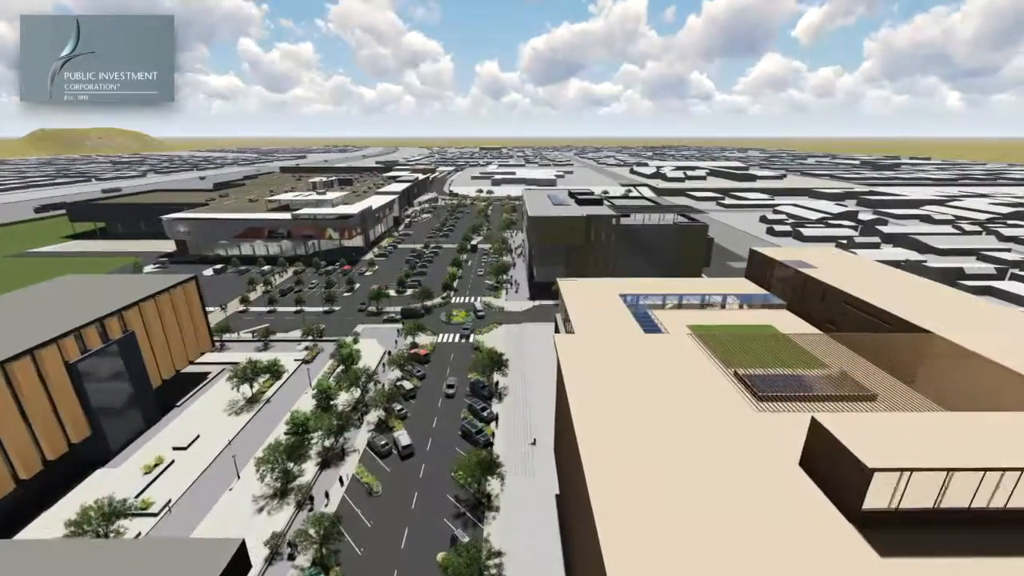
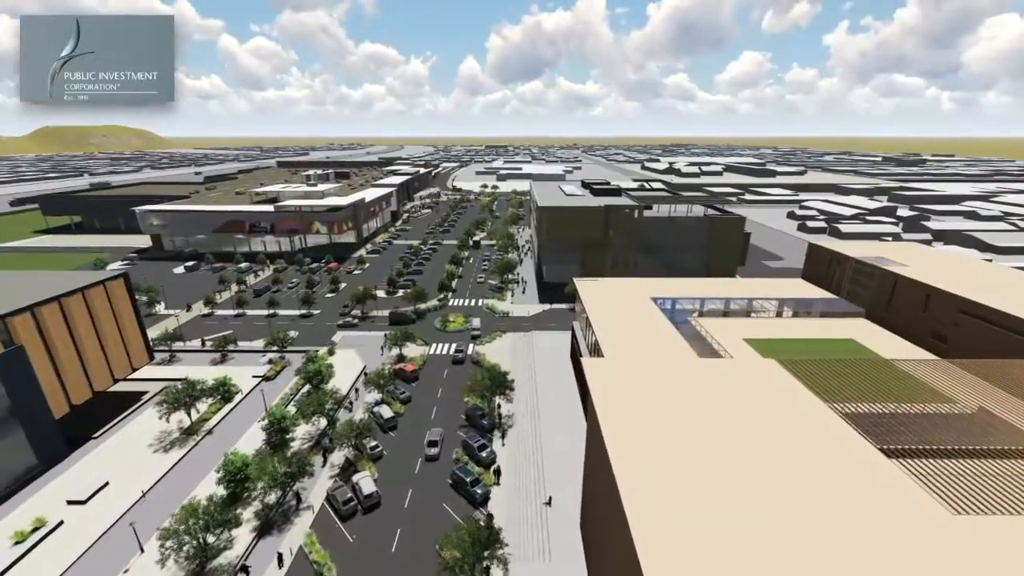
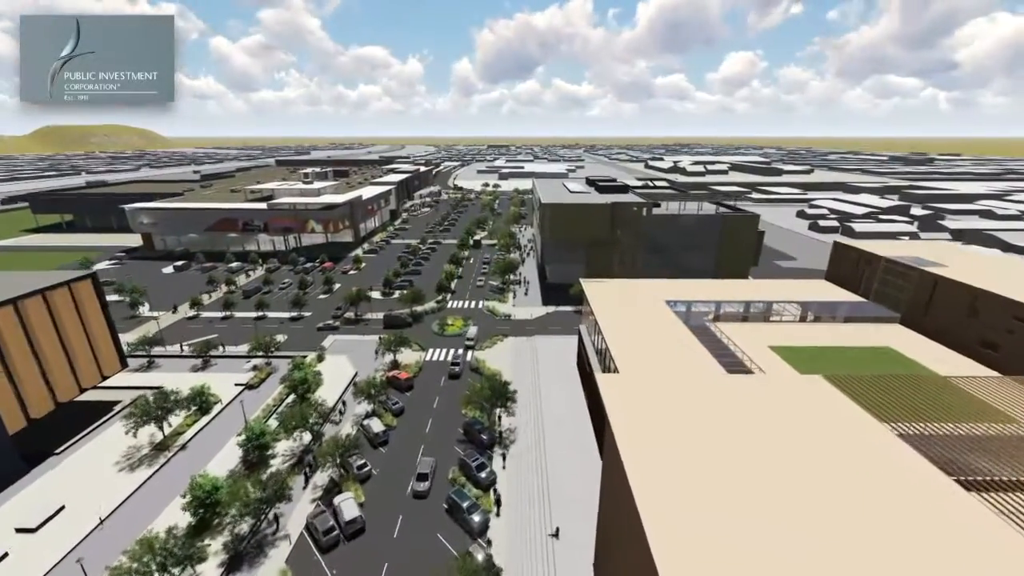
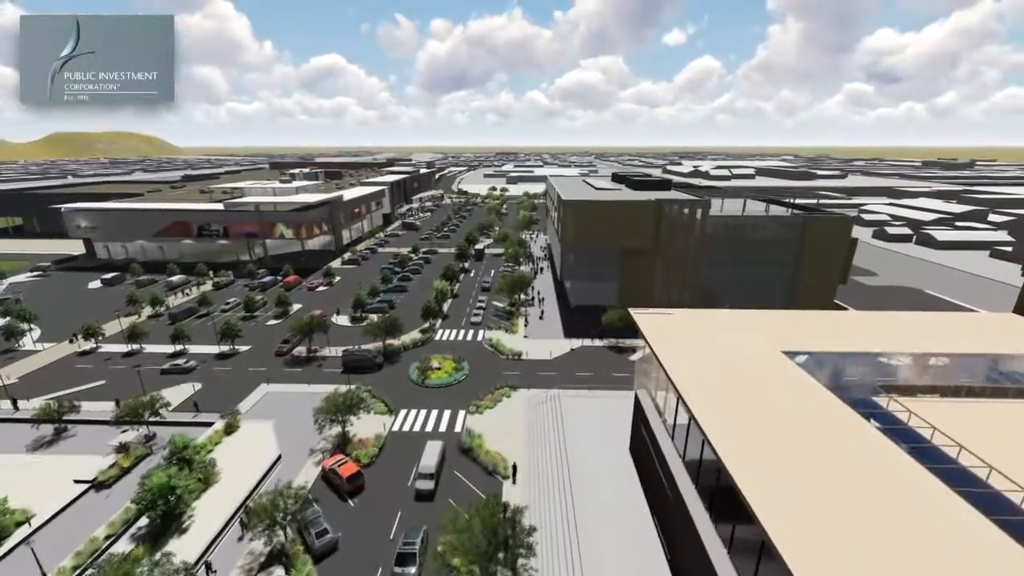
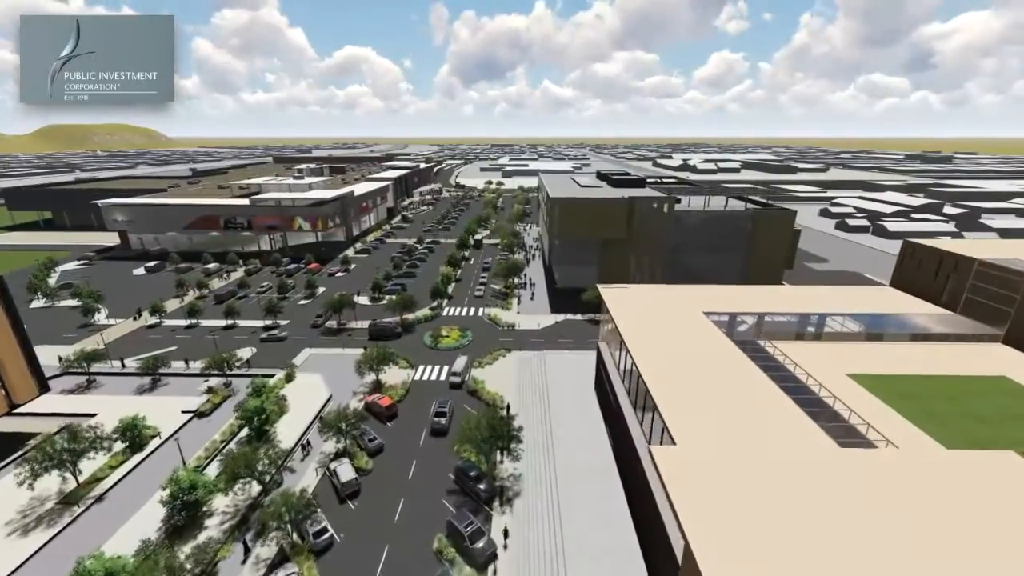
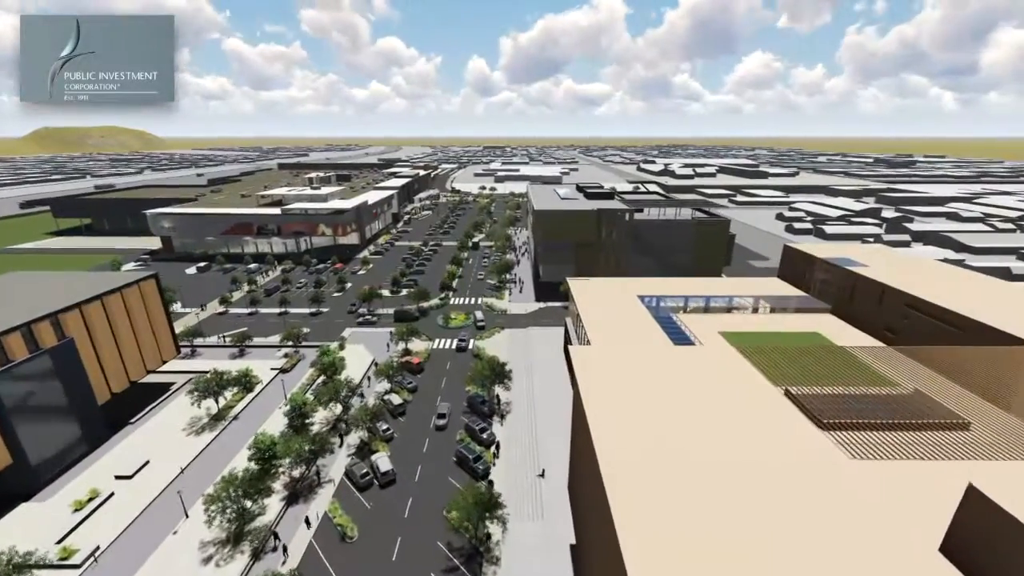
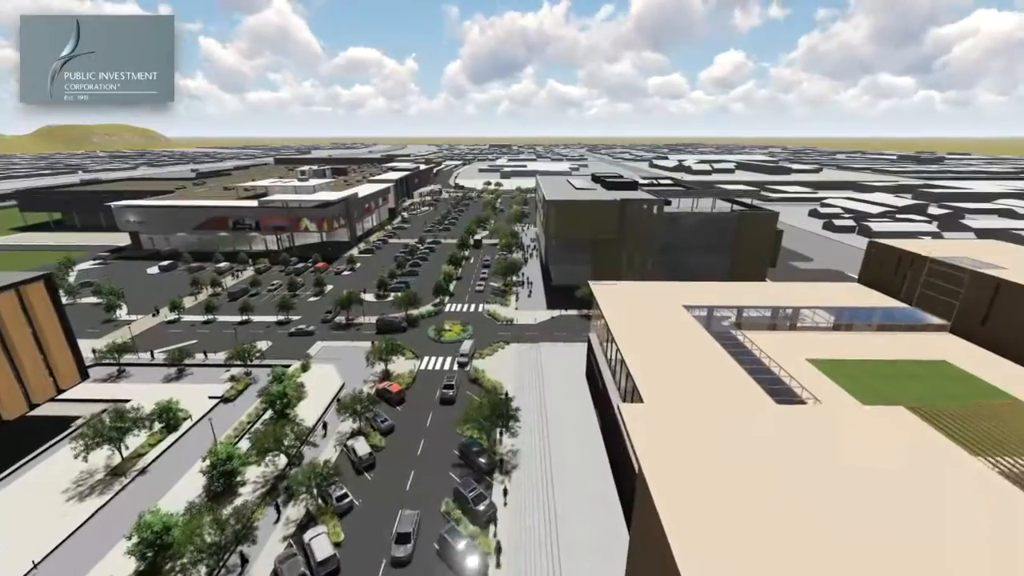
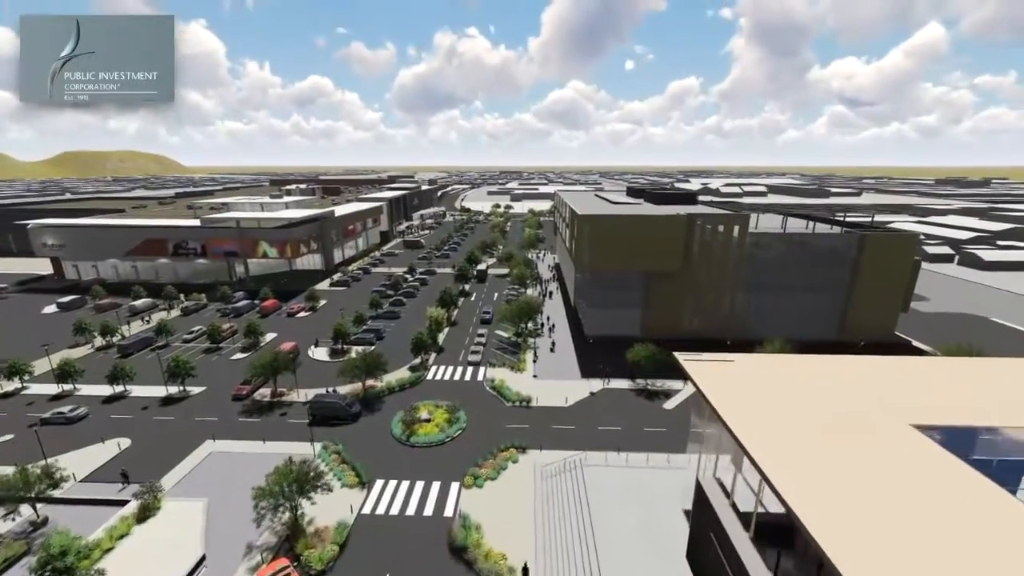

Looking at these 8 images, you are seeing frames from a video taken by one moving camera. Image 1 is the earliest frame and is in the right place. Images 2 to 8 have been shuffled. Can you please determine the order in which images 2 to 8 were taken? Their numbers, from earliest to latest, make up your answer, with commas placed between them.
6, 2, 3, 7, 5, 4, 8
